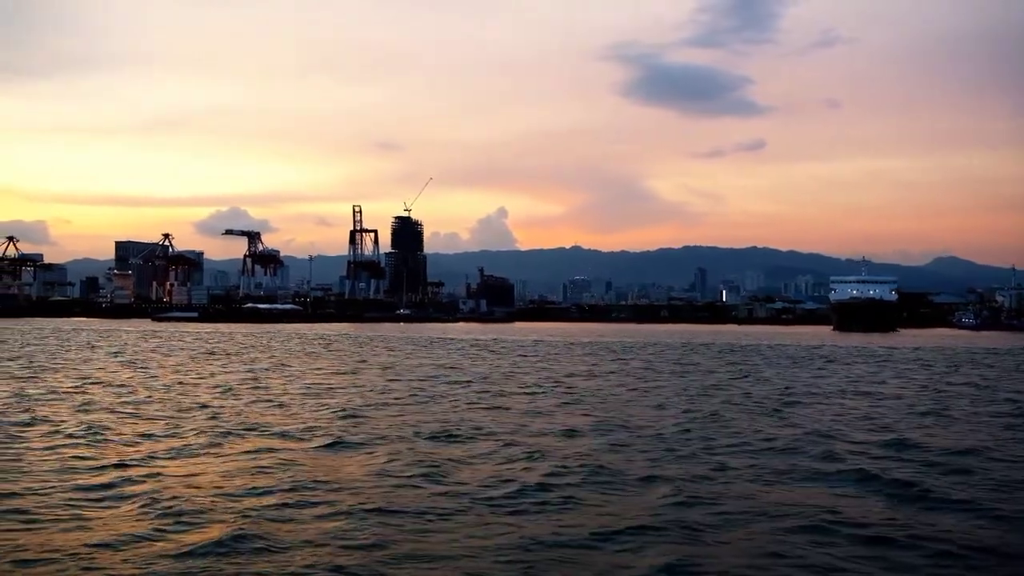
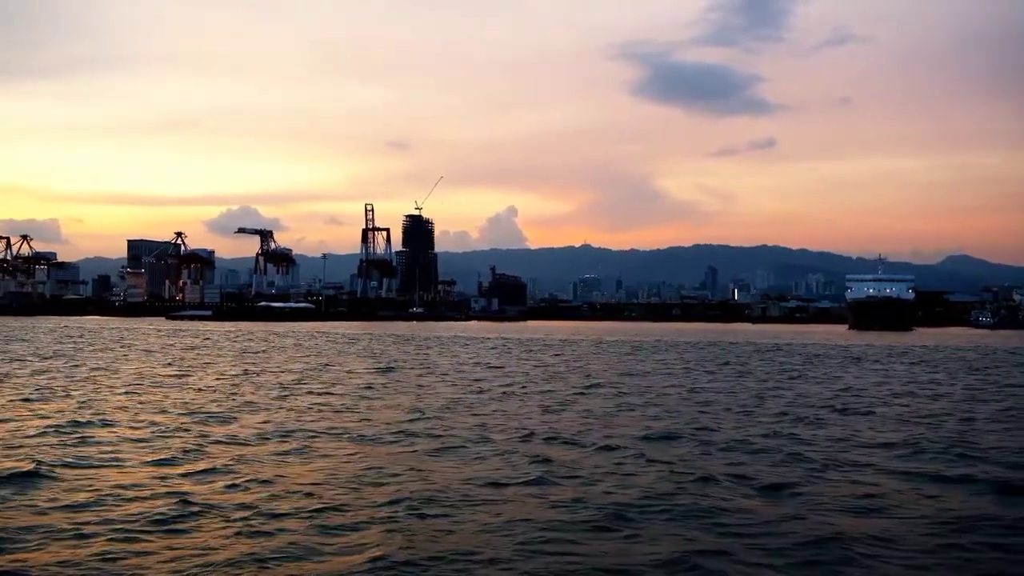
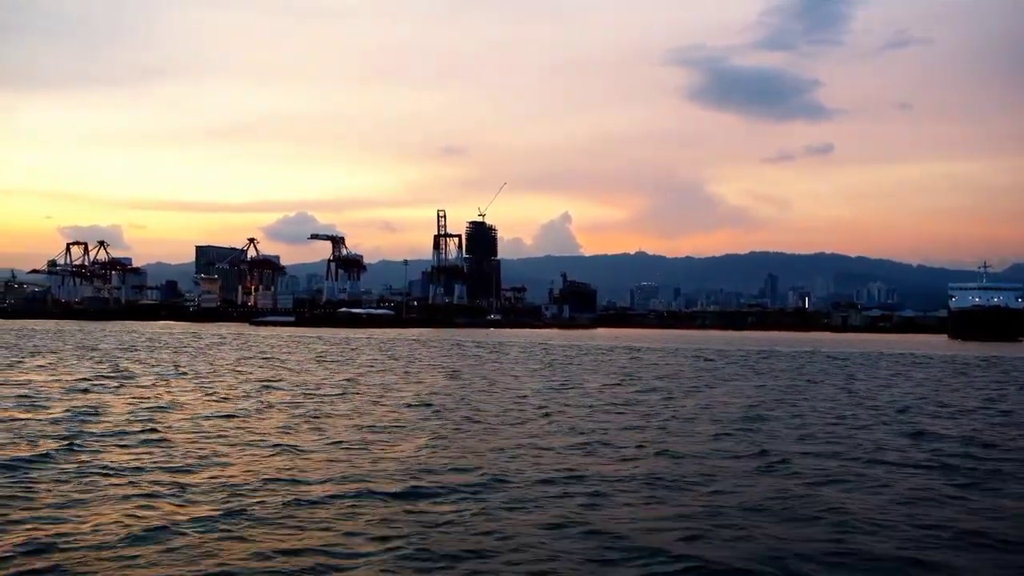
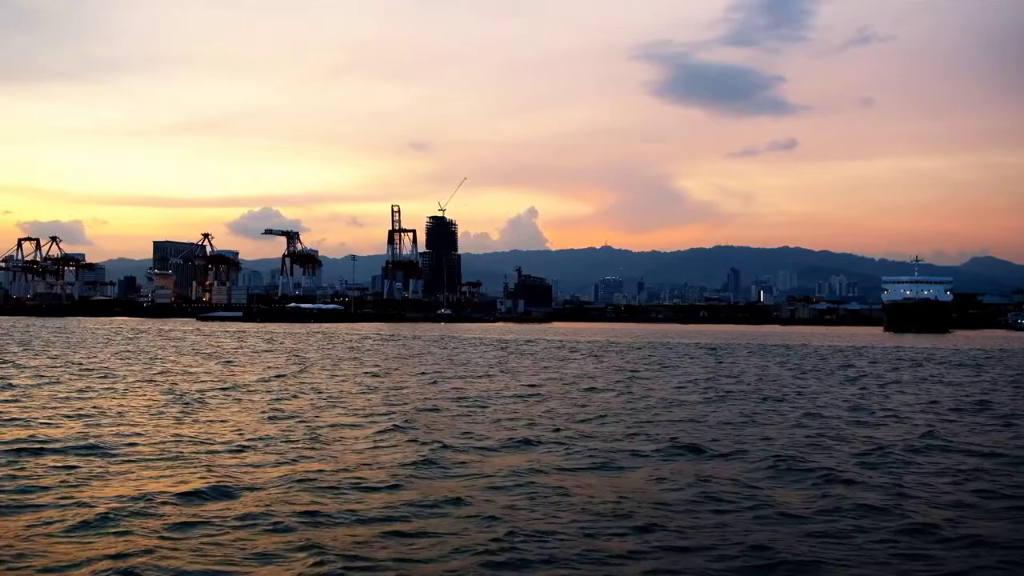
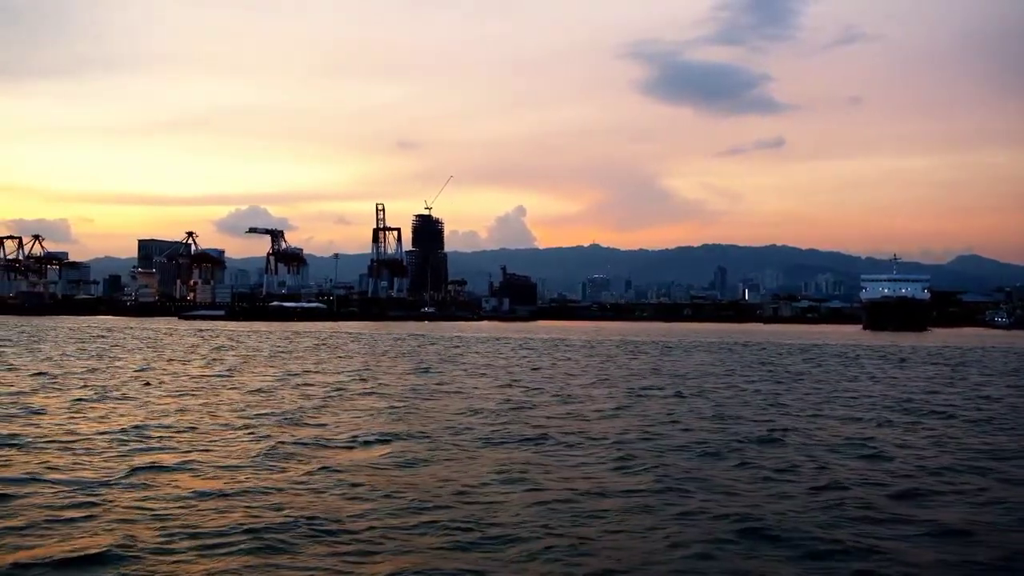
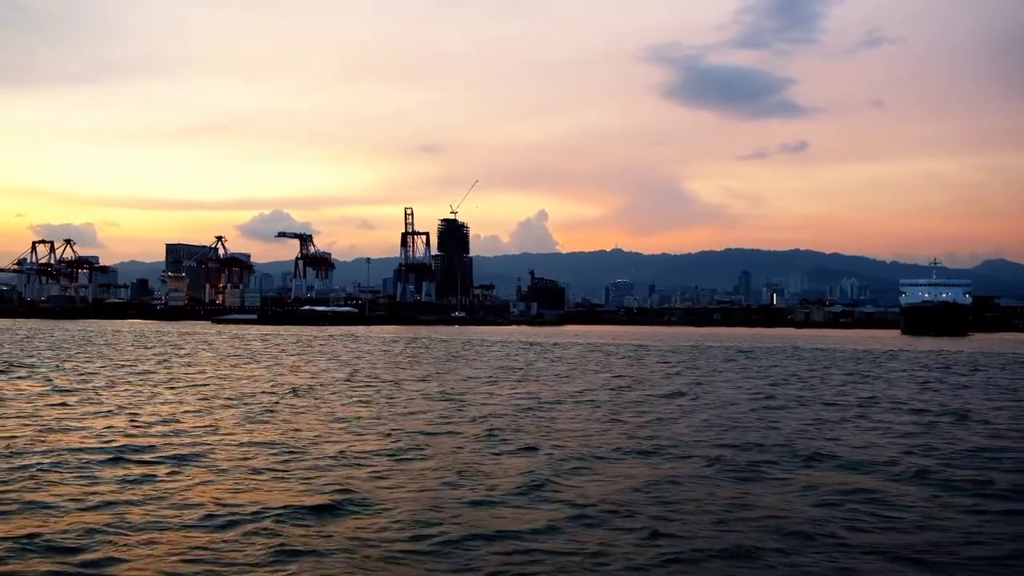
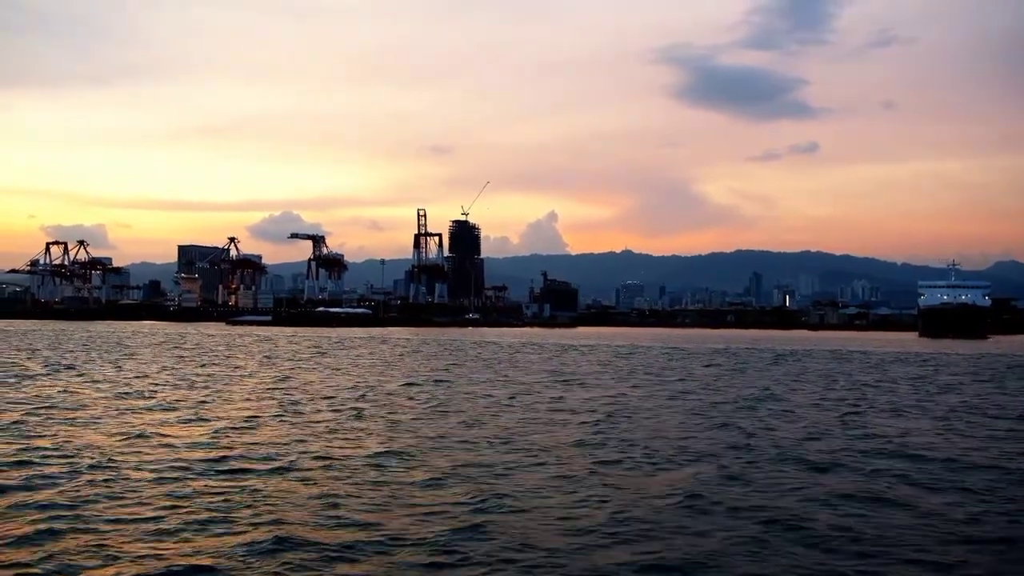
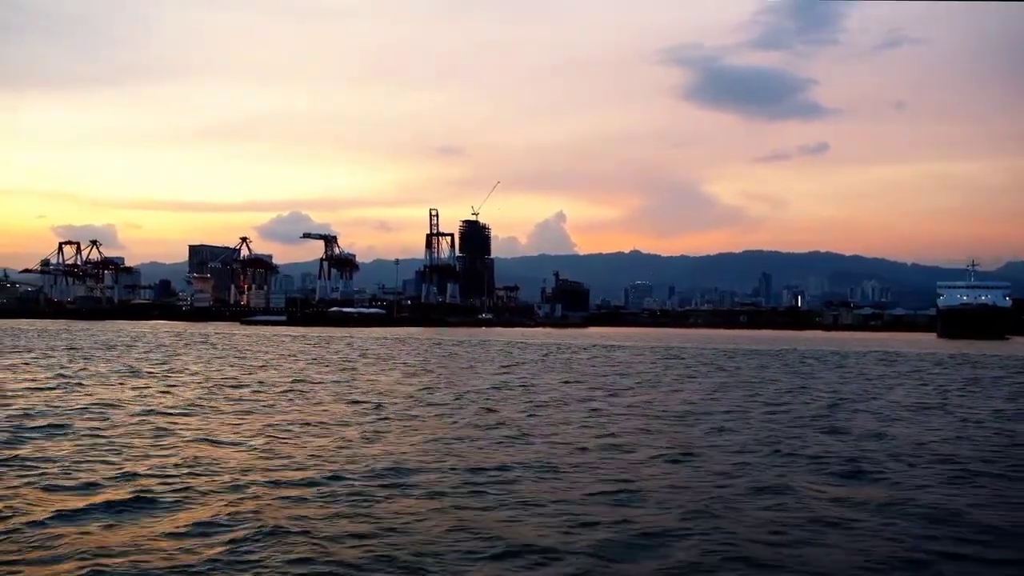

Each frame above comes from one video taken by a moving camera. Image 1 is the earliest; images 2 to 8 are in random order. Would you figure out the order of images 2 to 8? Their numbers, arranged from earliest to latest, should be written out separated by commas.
2, 5, 4, 6, 7, 8, 3
